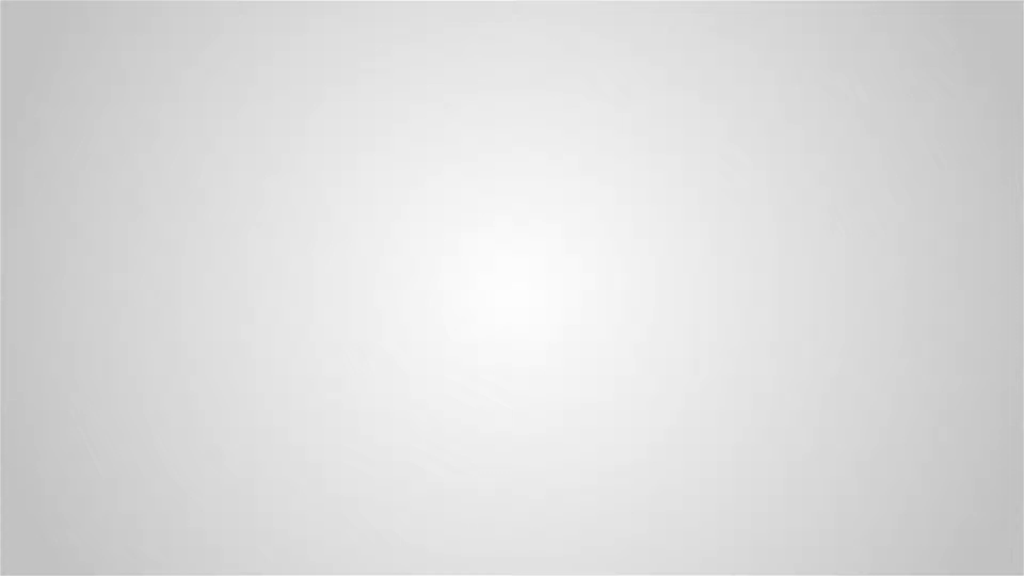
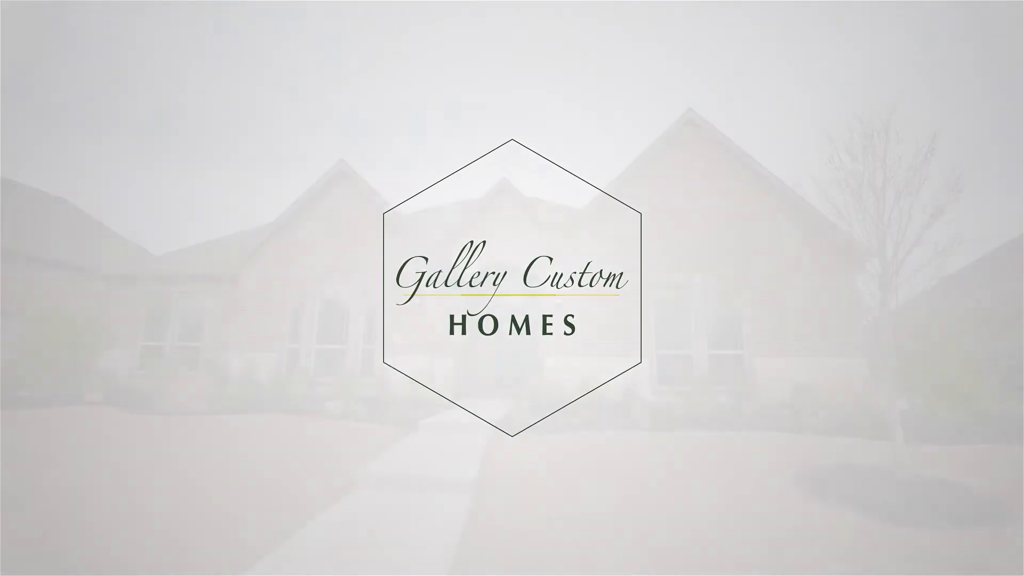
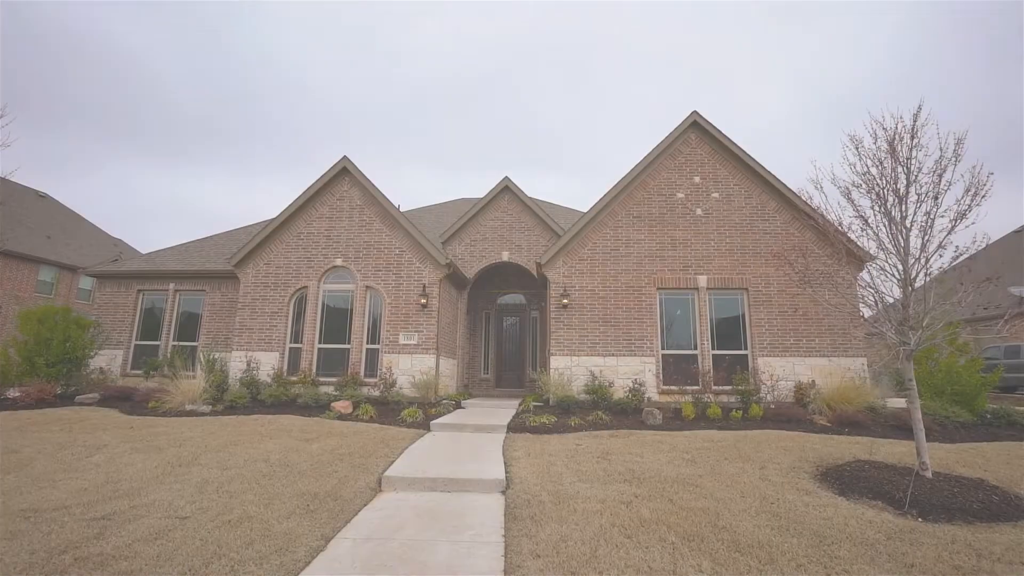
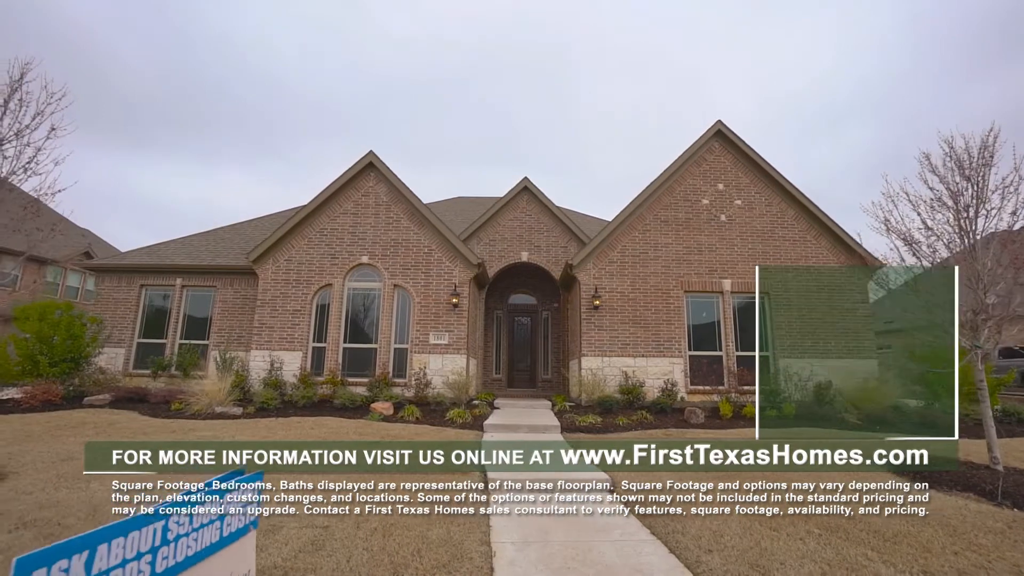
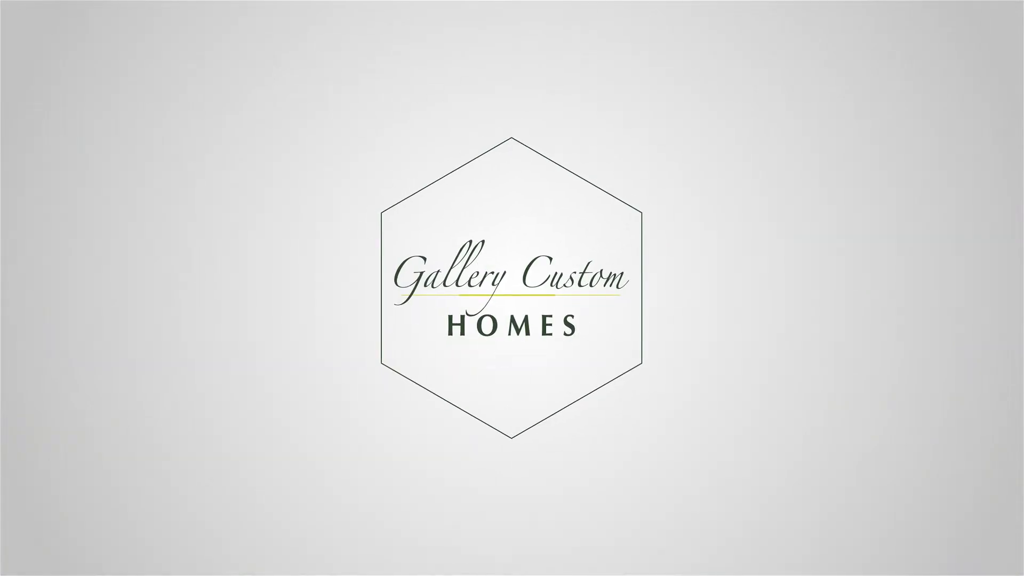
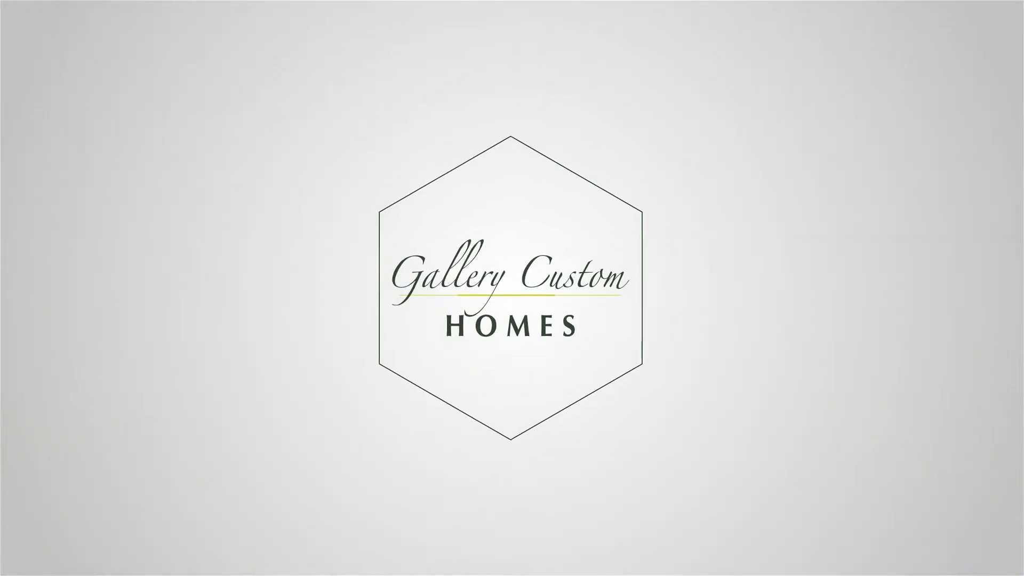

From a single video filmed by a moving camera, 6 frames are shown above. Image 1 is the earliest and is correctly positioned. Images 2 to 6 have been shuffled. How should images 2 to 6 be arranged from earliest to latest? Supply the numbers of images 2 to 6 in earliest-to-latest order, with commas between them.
6, 5, 2, 3, 4
